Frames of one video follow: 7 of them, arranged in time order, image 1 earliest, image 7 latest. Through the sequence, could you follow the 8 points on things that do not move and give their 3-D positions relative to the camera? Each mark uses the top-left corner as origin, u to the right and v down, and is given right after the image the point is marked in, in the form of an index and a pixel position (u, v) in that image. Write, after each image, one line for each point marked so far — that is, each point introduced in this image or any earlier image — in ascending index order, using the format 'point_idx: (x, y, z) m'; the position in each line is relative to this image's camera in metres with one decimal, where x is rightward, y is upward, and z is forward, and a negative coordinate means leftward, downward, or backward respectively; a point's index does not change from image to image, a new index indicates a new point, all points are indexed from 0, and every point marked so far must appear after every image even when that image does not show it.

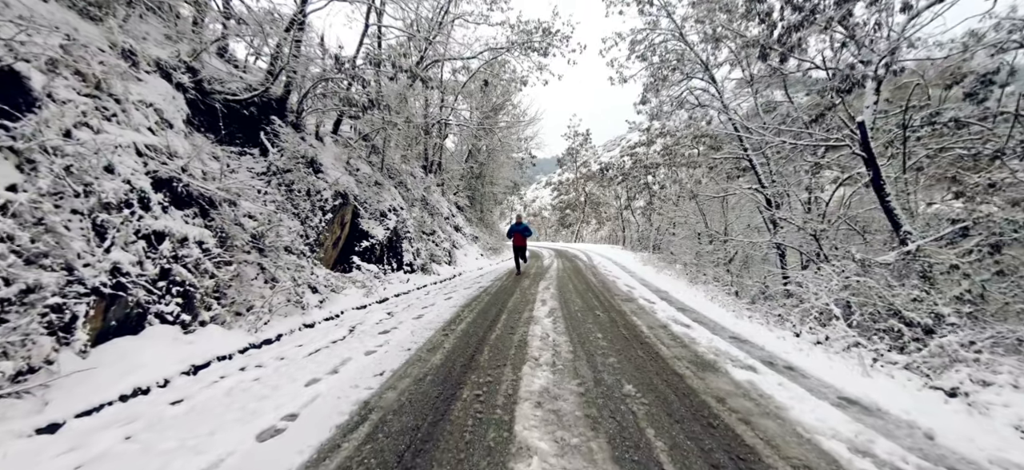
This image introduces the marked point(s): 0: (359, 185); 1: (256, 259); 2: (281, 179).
0: (-3.8, +1.2, +9.4) m
1: (-3.6, -0.3, +5.3) m
2: (-4.4, +1.1, +7.1) m
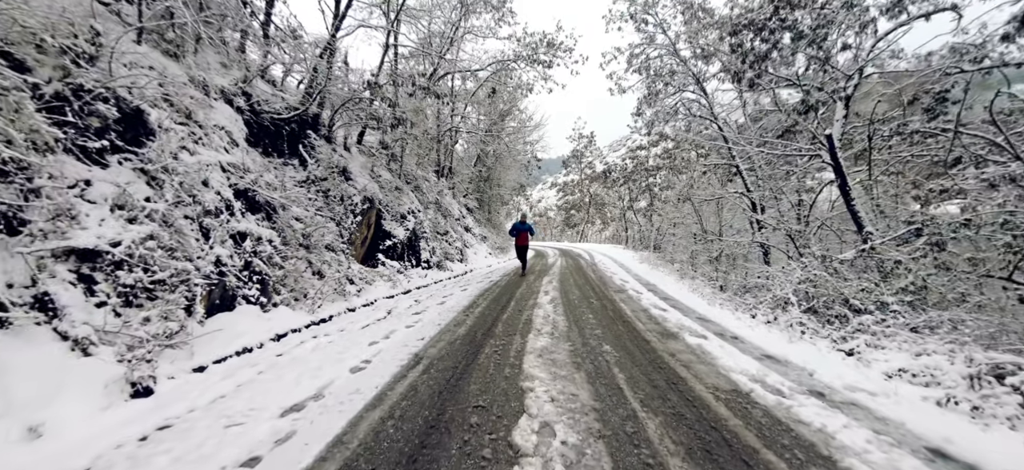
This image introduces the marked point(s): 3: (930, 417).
0: (-3.6, +1.2, +10.5) m
1: (-3.5, -0.3, +6.3) m
2: (-4.2, +1.1, +8.2) m
3: (+2.9, -1.3, +2.6) m
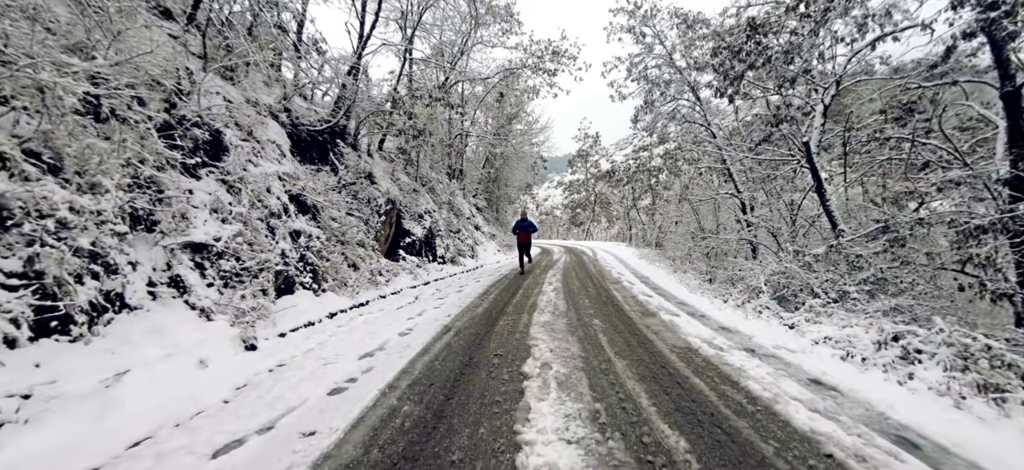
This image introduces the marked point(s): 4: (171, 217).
0: (-3.4, +1.3, +11.5) m
1: (-3.3, -0.3, +7.4) m
2: (-4.1, +1.1, +9.2) m
3: (+3.0, -1.2, +3.5) m
4: (-4.0, +0.2, +4.3) m
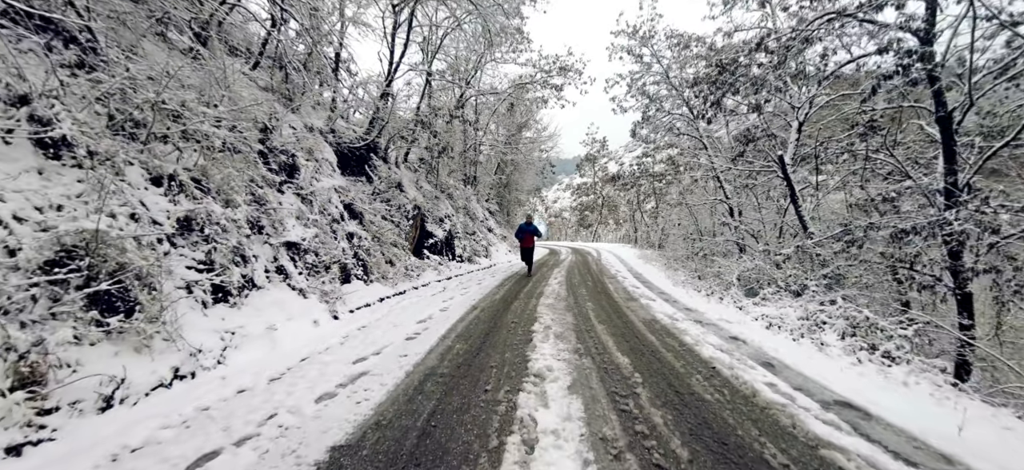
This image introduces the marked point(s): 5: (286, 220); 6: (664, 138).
0: (-3.1, +1.2, +13.0) m
1: (-3.1, -0.3, +8.9) m
2: (-3.7, +1.1, +10.8) m
3: (+3.1, -1.3, +4.9) m
4: (-3.8, +0.2, +5.8) m
5: (-3.8, +0.2, +6.2) m
6: (+6.2, +4.0, +15.1) m
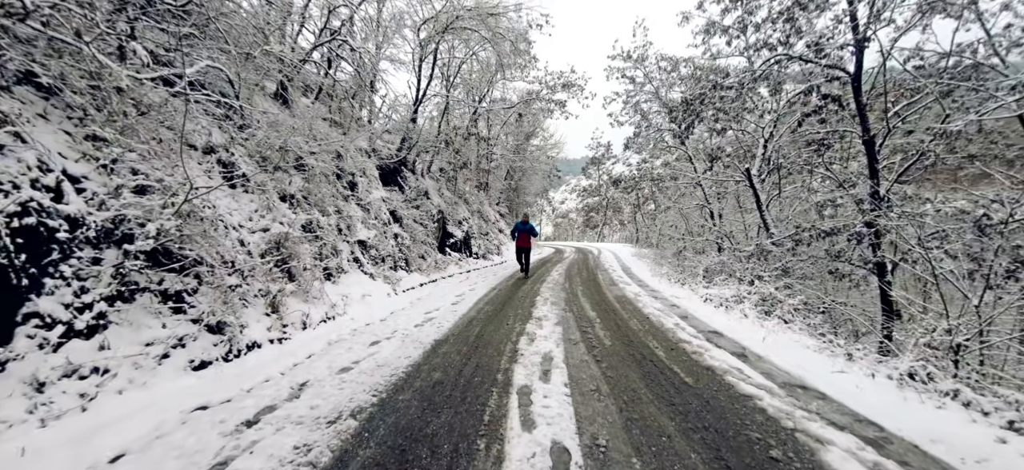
0: (-2.7, +1.2, +15.2) m
1: (-2.8, -0.3, +11.1) m
2: (-3.4, +1.1, +13.0) m
3: (+3.3, -1.3, +7.0) m
4: (-3.6, +0.1, +8.1) m
5: (-3.6, +0.2, +8.4) m
6: (+6.6, +4.0, +17.1) m
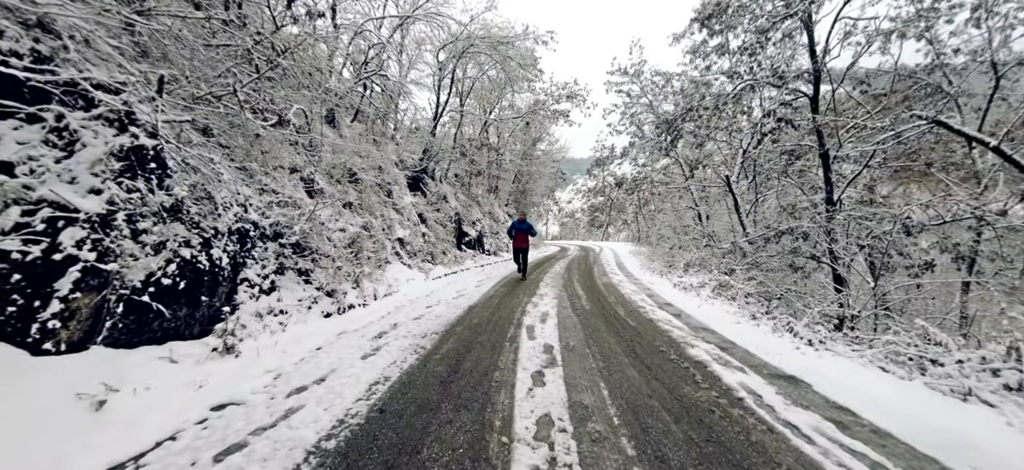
0: (-2.3, +1.3, +17.3) m
1: (-2.5, -0.3, +13.1) m
2: (-3.1, +1.1, +15.0) m
3: (+3.5, -1.2, +8.9) m
4: (-3.4, +0.2, +10.1) m
5: (-3.3, +0.2, +10.4) m
6: (+7.0, +4.0, +19.0) m
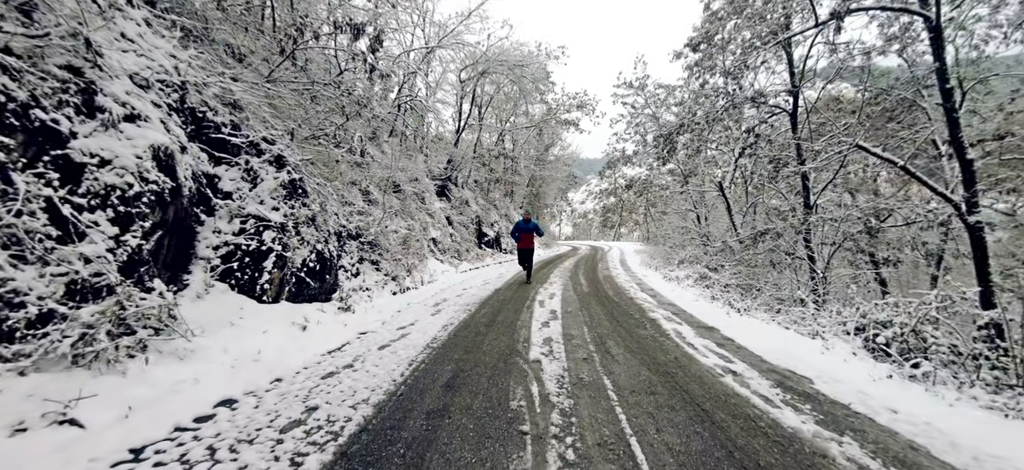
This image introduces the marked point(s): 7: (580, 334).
0: (-1.6, +1.2, +19.4) m
1: (-1.9, -0.3, +15.2) m
2: (-2.4, +1.1, +17.2) m
3: (+4.0, -1.2, +10.8) m
4: (-2.9, +0.2, +12.3) m
5: (-2.8, +0.2, +12.6) m
6: (+7.8, +4.0, +20.7) m
7: (+0.9, -1.3, +4.9) m
